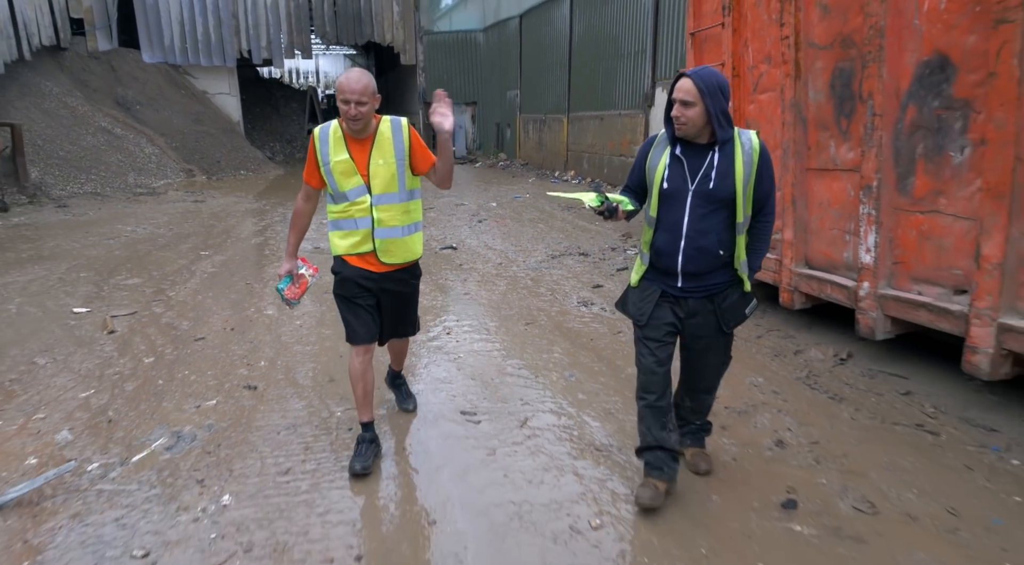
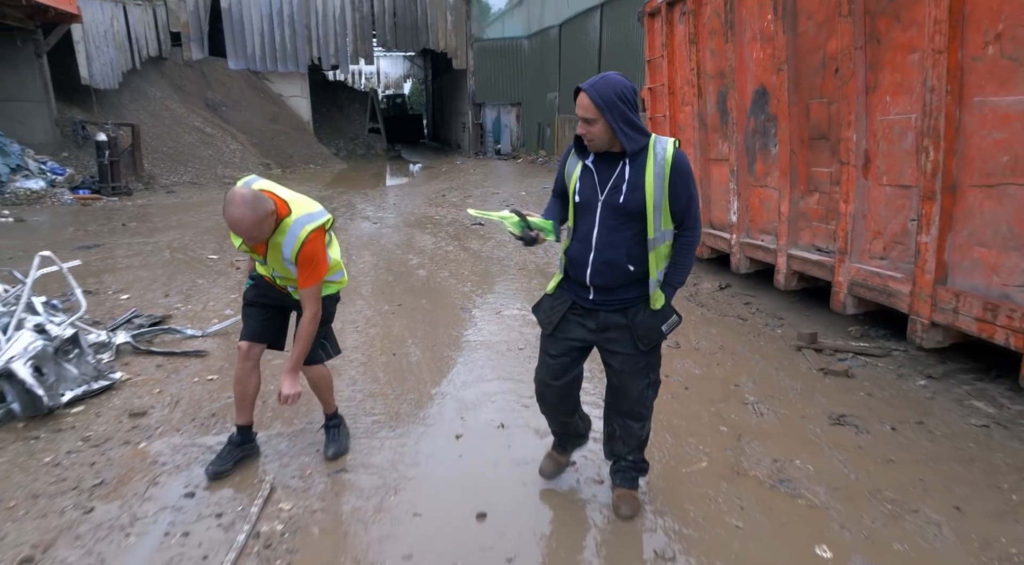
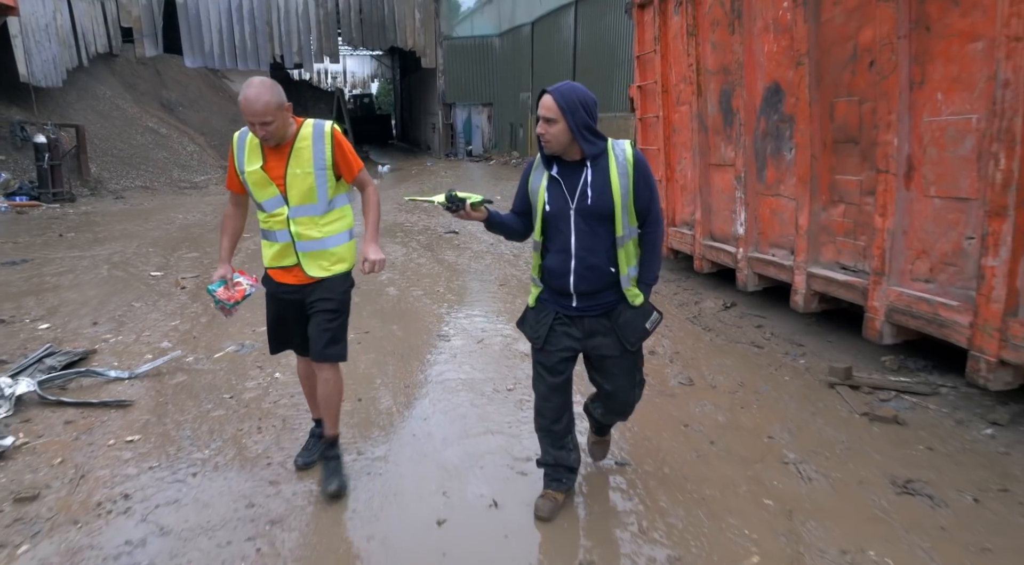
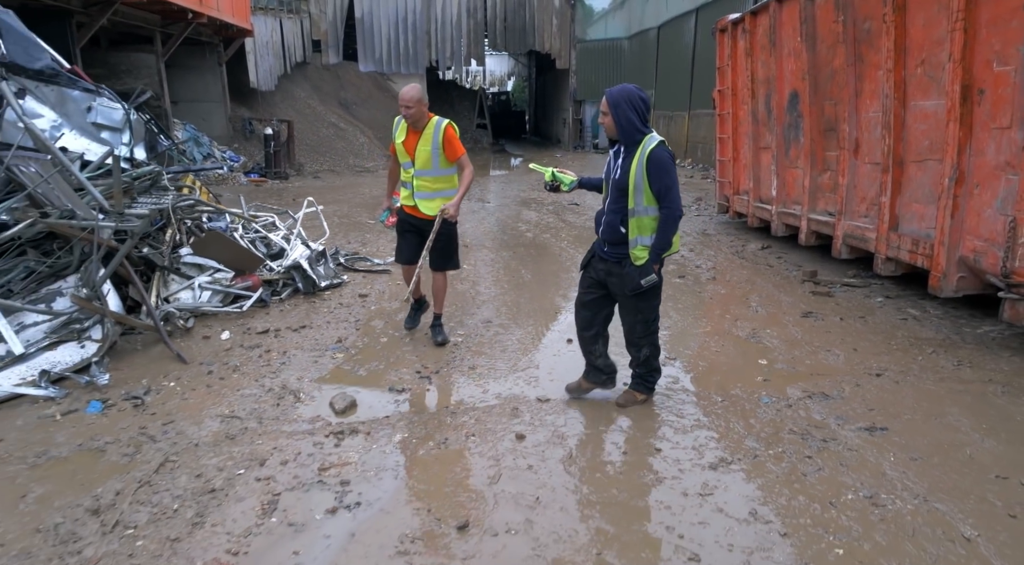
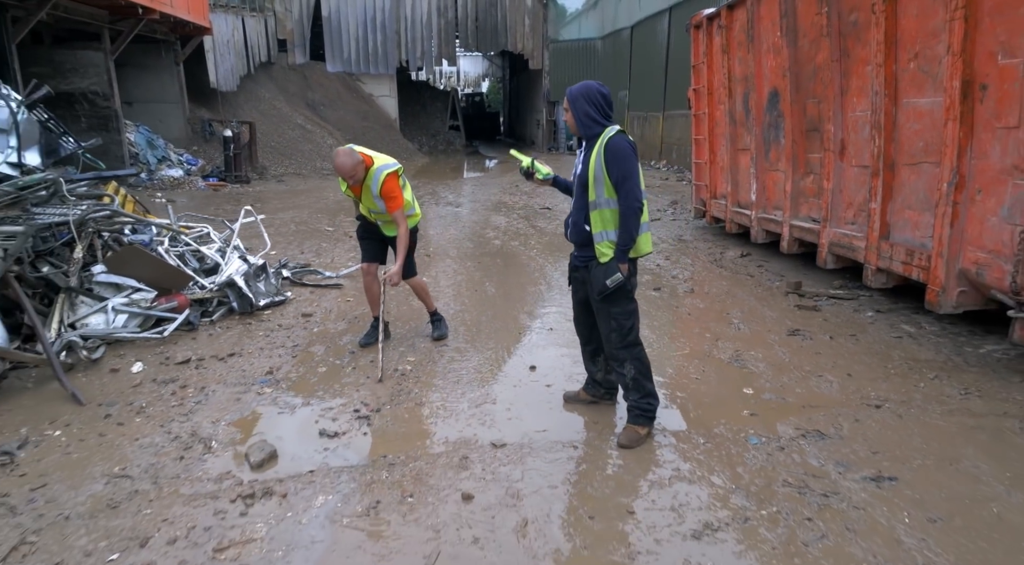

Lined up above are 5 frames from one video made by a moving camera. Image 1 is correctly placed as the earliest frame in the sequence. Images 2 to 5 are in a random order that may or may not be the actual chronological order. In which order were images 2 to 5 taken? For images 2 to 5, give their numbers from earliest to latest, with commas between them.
3, 2, 5, 4
